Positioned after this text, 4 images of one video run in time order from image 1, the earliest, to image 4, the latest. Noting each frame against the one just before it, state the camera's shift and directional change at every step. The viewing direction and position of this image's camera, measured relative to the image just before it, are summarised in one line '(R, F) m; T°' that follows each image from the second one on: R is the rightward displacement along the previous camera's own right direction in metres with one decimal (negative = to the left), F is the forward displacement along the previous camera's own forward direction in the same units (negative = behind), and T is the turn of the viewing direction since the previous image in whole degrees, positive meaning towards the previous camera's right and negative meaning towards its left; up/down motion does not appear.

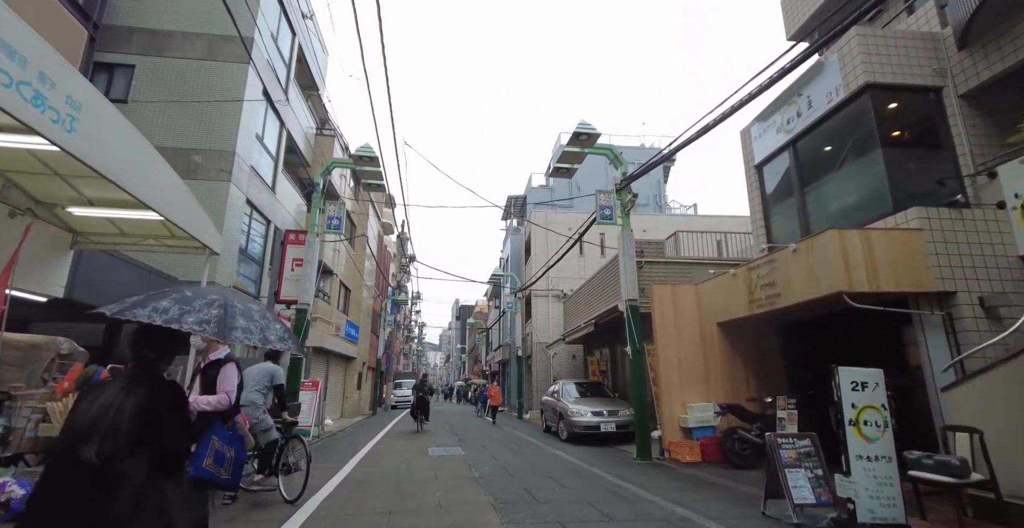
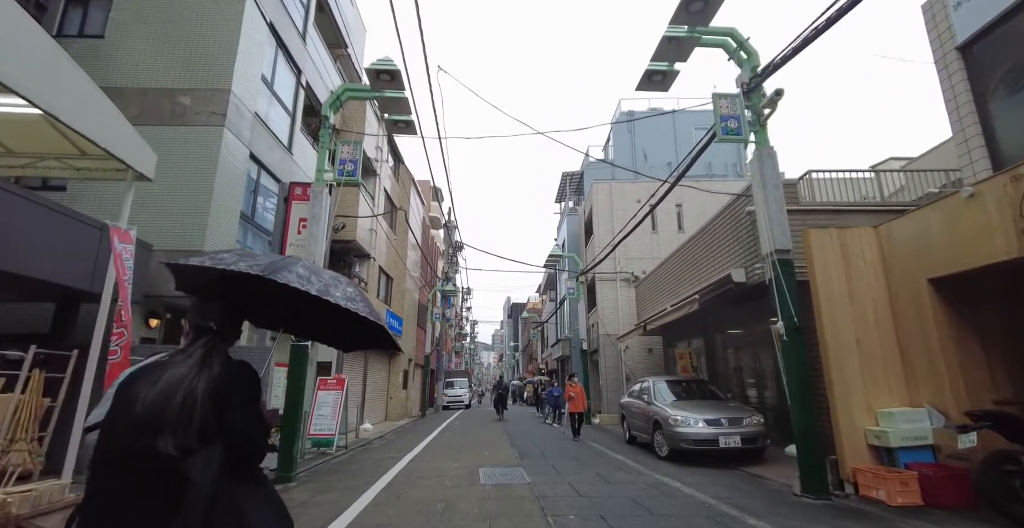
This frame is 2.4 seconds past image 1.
(-0.4, +3.0) m; -6°
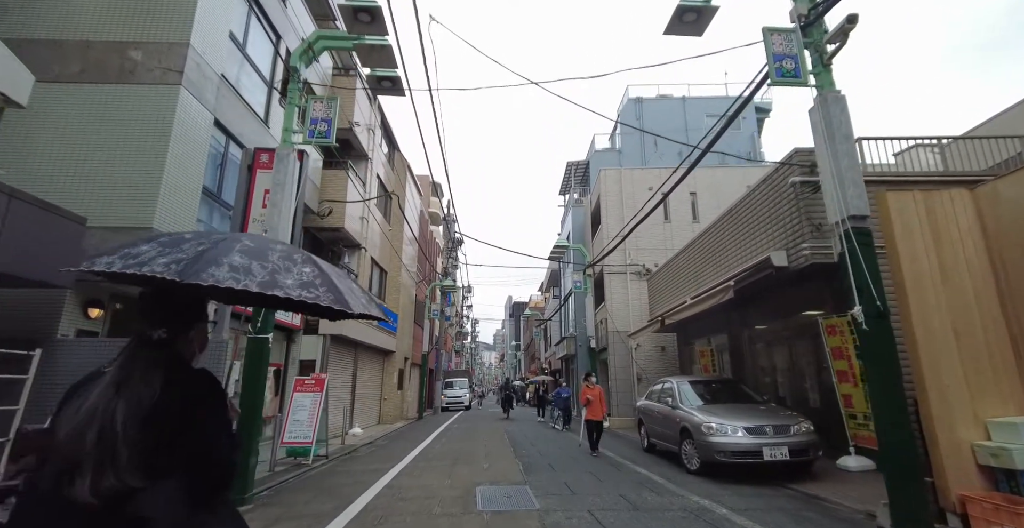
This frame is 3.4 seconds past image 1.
(0.0, +1.3) m; 0°
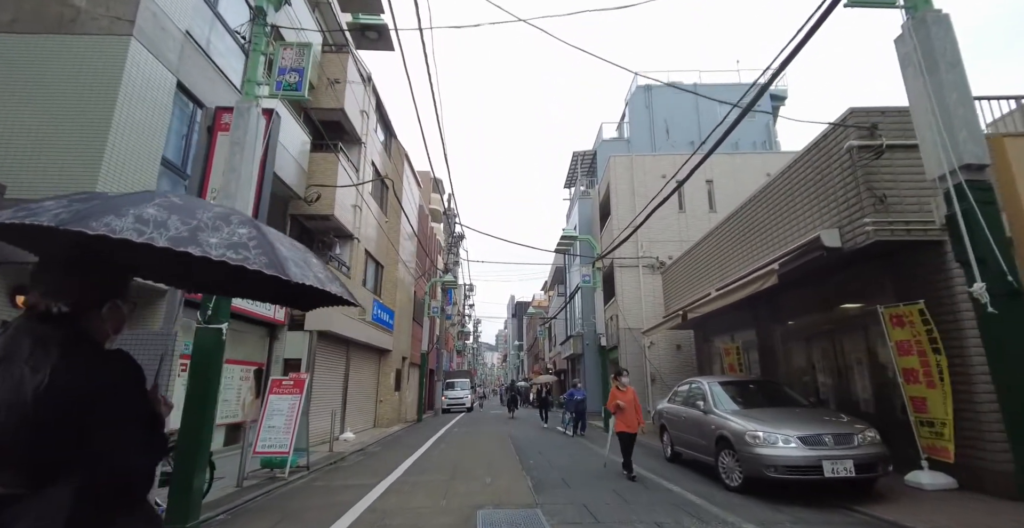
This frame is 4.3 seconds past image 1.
(-0.1, +1.2) m; 0°
